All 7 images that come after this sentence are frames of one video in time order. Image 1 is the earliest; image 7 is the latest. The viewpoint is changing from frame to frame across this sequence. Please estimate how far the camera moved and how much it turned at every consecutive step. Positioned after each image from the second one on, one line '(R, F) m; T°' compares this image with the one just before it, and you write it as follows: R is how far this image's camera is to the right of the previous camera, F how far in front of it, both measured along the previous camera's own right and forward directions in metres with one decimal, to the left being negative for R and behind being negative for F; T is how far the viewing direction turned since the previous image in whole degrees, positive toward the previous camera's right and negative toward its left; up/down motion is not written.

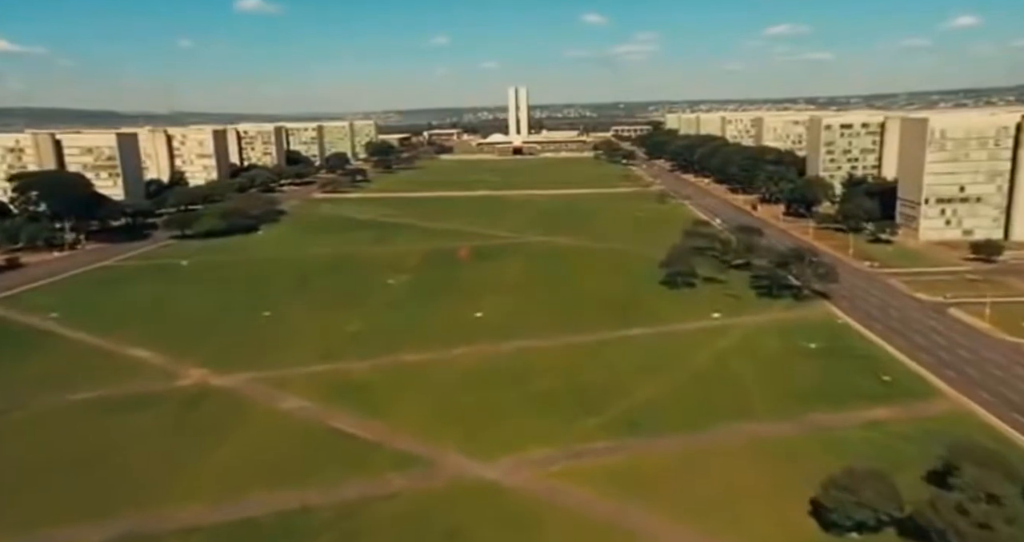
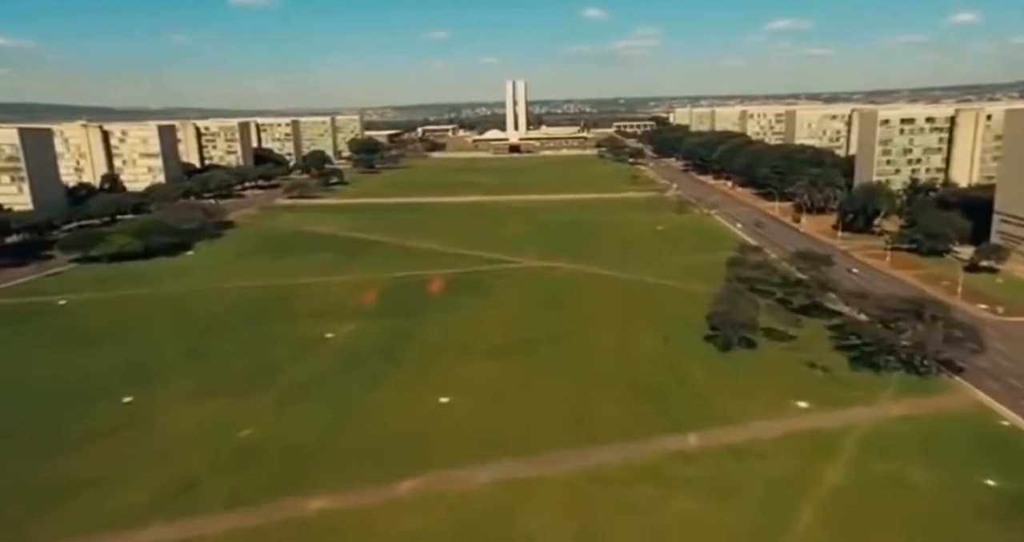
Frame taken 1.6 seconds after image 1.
(+0.9, +17.0) m; 0°
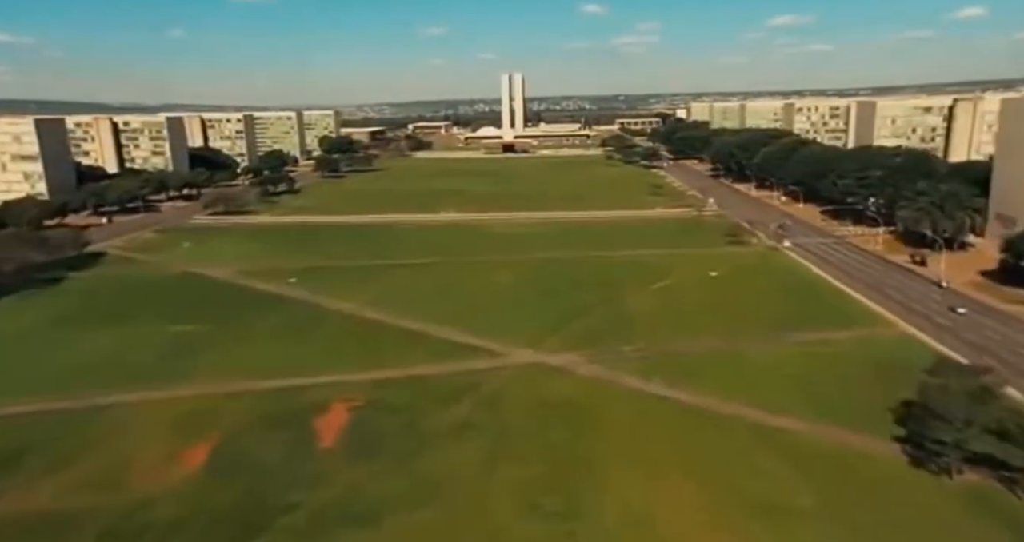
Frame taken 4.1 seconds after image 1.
(+1.4, +26.8) m; 0°
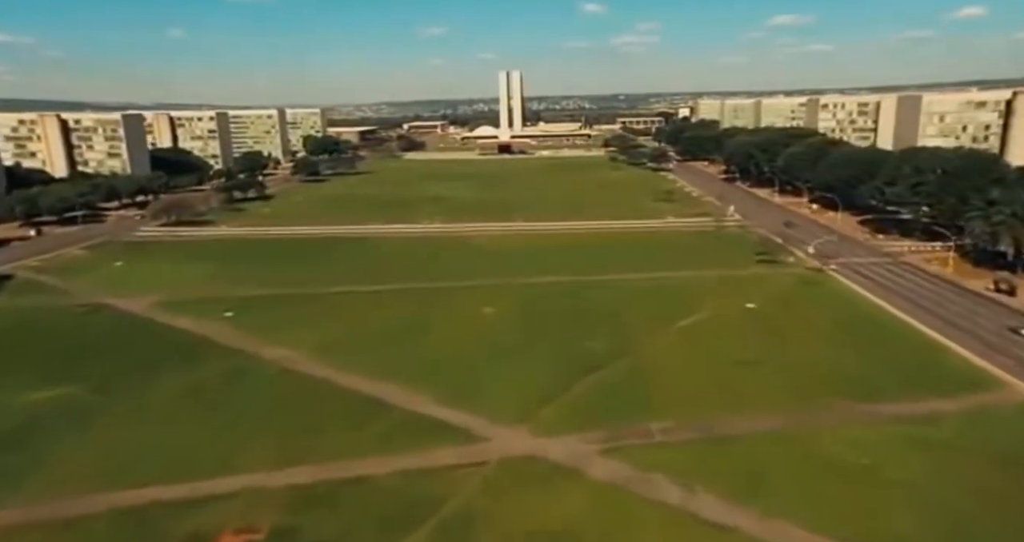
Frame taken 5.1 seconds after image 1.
(+0.7, +10.7) m; 0°
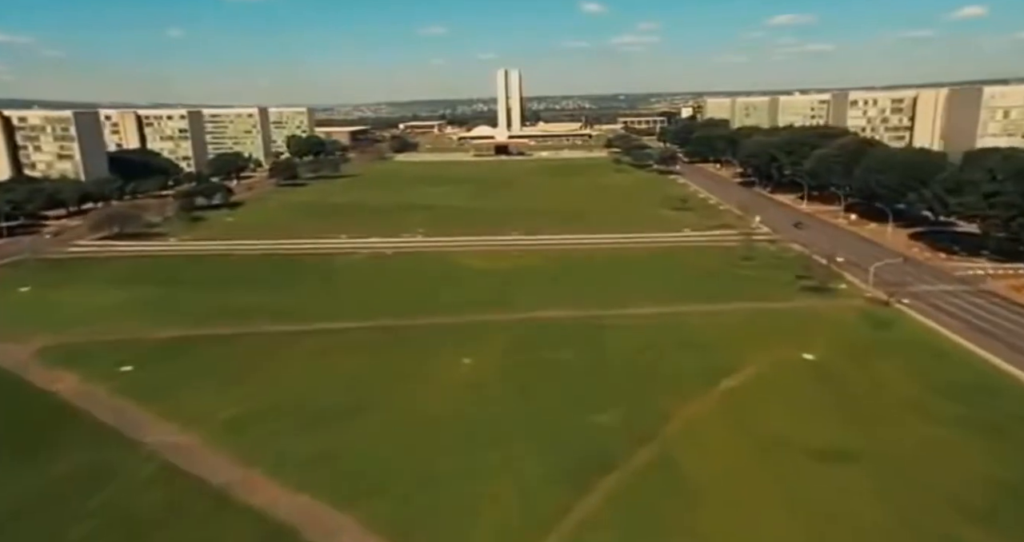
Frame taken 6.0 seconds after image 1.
(+0.6, +10.1) m; 0°
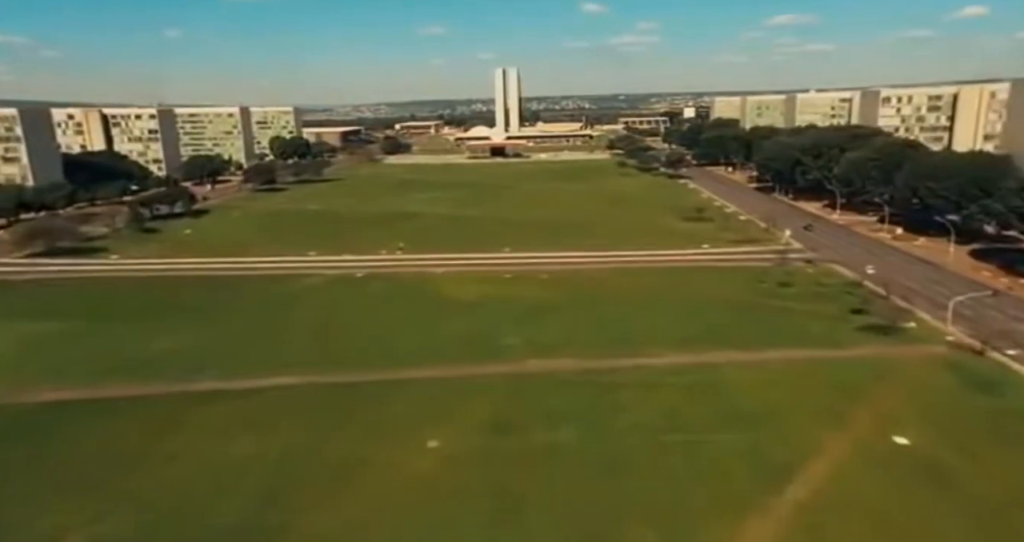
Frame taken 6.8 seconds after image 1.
(+0.6, +9.1) m; 0°
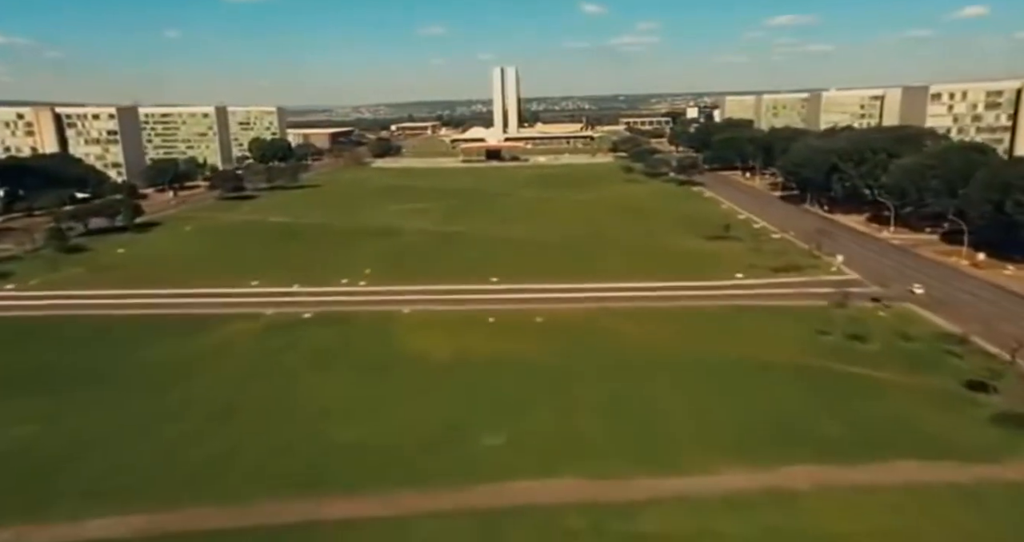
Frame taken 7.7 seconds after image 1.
(+0.7, +10.9) m; 0°
